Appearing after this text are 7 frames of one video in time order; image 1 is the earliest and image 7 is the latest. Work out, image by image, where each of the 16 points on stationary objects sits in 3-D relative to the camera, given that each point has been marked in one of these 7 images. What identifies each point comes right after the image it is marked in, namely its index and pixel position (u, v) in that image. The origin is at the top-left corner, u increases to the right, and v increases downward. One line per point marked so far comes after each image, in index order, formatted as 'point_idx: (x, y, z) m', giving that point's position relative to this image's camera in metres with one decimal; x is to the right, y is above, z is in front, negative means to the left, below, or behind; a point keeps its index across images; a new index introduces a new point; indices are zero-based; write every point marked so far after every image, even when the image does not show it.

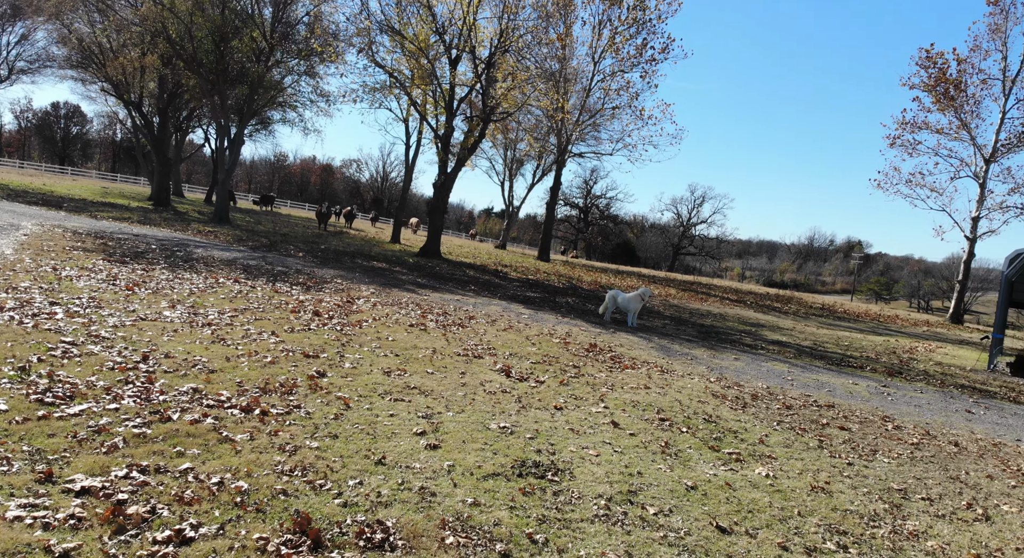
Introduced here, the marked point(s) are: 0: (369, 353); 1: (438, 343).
0: (-2.2, -1.2, +11.6) m
1: (-1.3, -1.1, +13.3) m
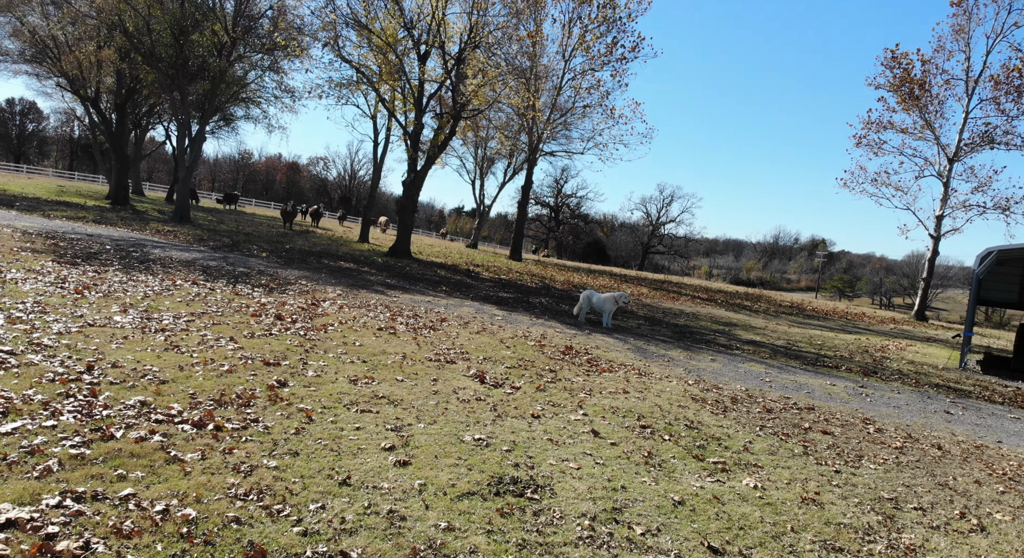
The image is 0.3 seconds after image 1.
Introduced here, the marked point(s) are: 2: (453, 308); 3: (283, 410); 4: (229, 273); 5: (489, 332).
0: (-2.6, -1.2, +11.0) m
1: (-1.7, -1.2, +12.7) m
2: (-1.4, -0.7, +18.1) m
3: (-2.5, -1.5, +8.4) m
4: (-7.5, +0.2, +19.9) m
5: (-0.4, -1.1, +15.3) m
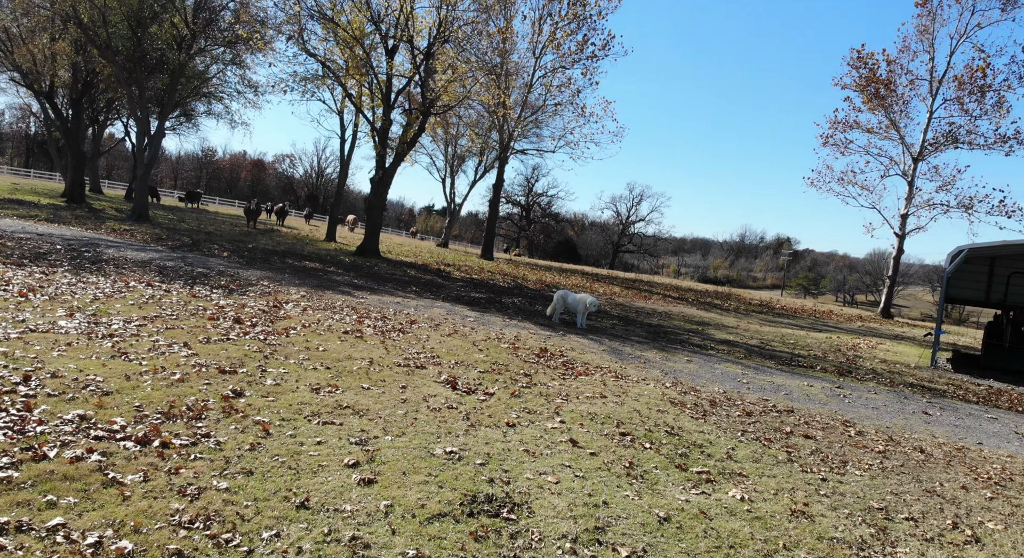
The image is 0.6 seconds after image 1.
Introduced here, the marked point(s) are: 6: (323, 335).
0: (-3.0, -1.2, +10.4) m
1: (-2.2, -1.2, +12.1) m
2: (-2.1, -0.7, +17.6) m
3: (-2.8, -1.5, +7.8) m
4: (-8.2, +0.1, +19.1) m
5: (-1.0, -1.1, +14.8) m
6: (-3.3, -1.0, +13.1) m
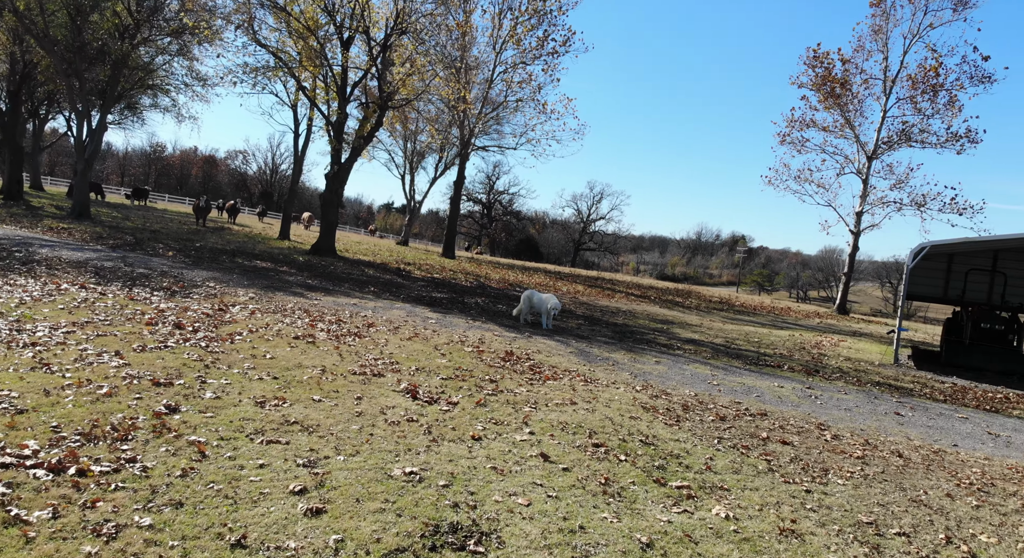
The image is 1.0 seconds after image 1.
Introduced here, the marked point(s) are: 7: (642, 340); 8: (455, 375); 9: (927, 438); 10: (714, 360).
0: (-3.4, -1.2, +9.6) m
1: (-2.8, -1.2, +11.3) m
2: (-2.9, -0.7, +16.8) m
3: (-3.1, -1.5, +6.9) m
4: (-9.2, +0.1, +17.9) m
5: (-1.7, -1.1, +14.0) m
6: (-3.9, -1.0, +12.2) m
7: (+3.1, -1.5, +18.0) m
8: (-0.9, -1.5, +11.4) m
9: (+6.5, -2.5, +11.8) m
10: (+4.4, -1.8, +16.4) m
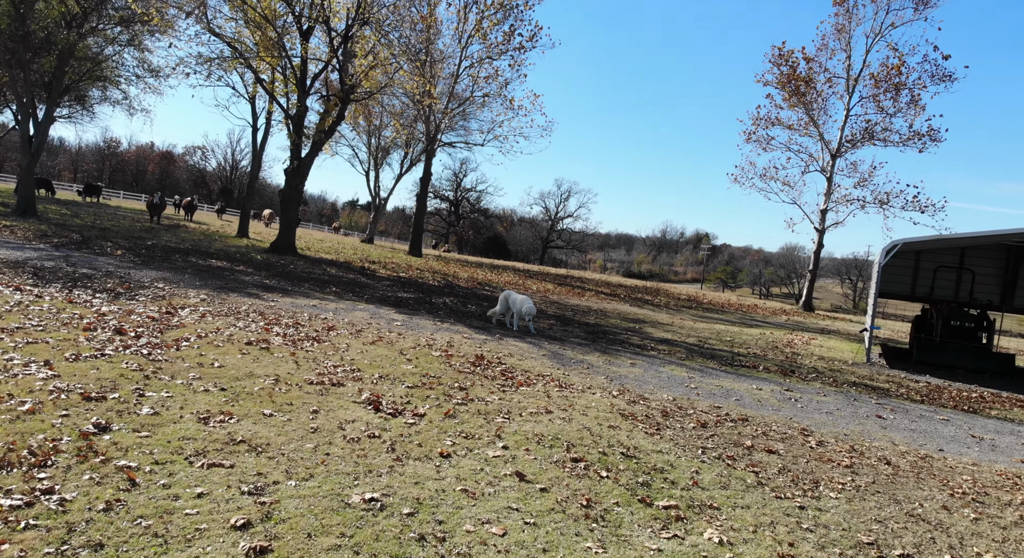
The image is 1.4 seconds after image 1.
0: (-3.8, -1.3, +8.7) m
1: (-3.2, -1.2, +10.5) m
2: (-3.6, -0.7, +15.9) m
3: (-3.4, -1.5, +6.1) m
4: (-9.9, +0.1, +16.8) m
5: (-2.3, -1.1, +13.2) m
6: (-4.4, -1.0, +11.4) m
7: (+2.4, -1.4, +17.4) m
8: (-1.3, -1.5, +10.7) m
9: (+6.0, -2.5, +11.4) m
10: (+3.7, -1.8, +15.9) m
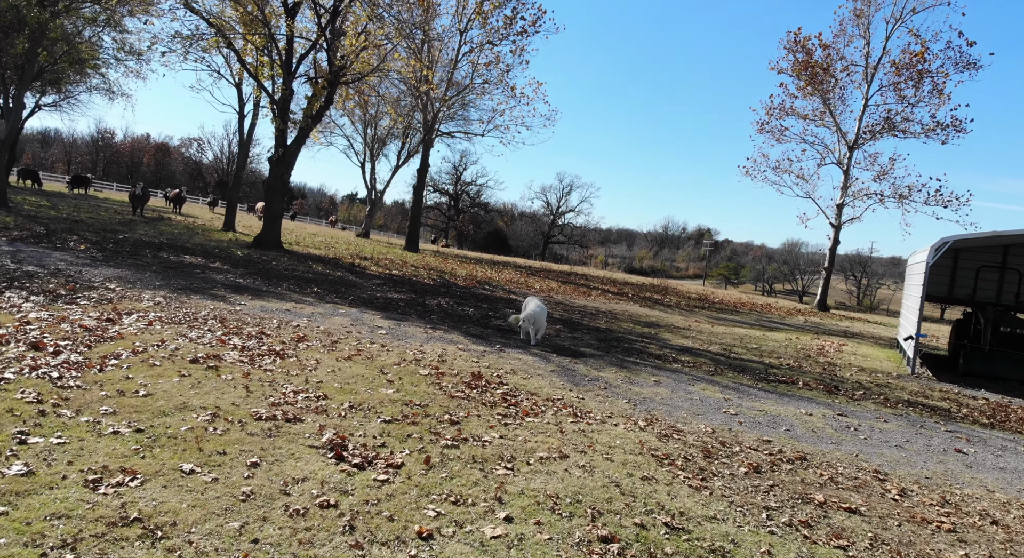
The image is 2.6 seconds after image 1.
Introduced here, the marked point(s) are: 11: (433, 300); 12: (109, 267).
0: (-3.7, -1.3, +6.6) m
1: (-3.1, -1.3, +8.4) m
2: (-3.6, -0.7, +13.8) m
3: (-3.3, -1.6, +3.9) m
4: (-9.8, +0.1, +14.6) m
5: (-2.2, -1.1, +11.1) m
6: (-4.3, -1.1, +9.2) m
7: (+2.4, -1.5, +15.3) m
8: (-1.3, -1.5, +8.6) m
9: (+6.1, -2.5, +9.2) m
10: (+3.8, -1.8, +13.8) m
11: (-2.0, -0.6, +19.5) m
12: (-9.4, +0.3, +17.6) m
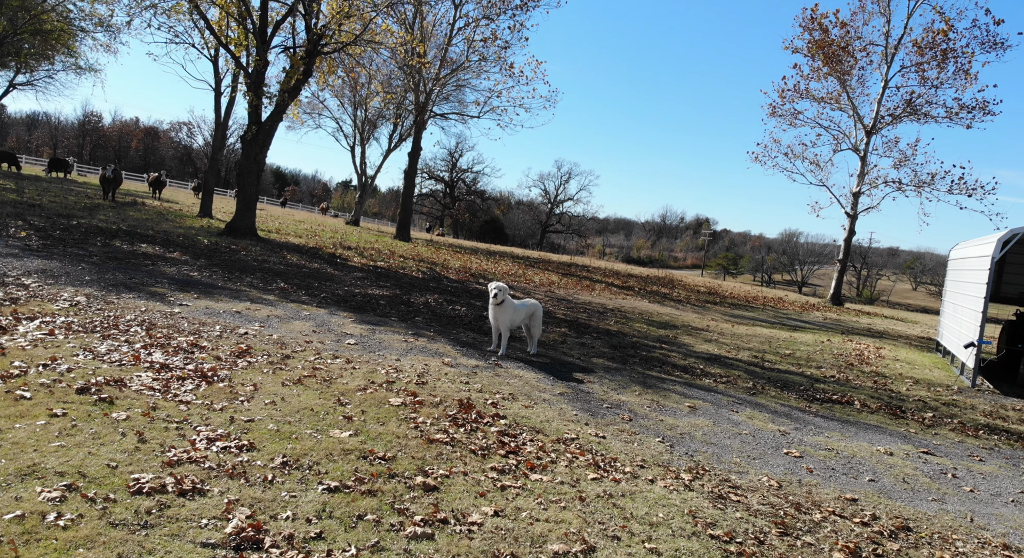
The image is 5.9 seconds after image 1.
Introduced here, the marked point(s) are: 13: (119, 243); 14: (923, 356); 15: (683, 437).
0: (-3.7, -1.4, +4.1) m
1: (-3.1, -1.3, +5.9) m
2: (-3.6, -0.7, +11.2) m
3: (-3.3, -1.7, +1.4) m
4: (-9.9, +0.2, +12.1) m
5: (-2.2, -1.1, +8.6) m
6: (-4.3, -1.1, +6.7) m
7: (+2.4, -1.4, +12.8) m
8: (-1.3, -1.6, +6.1) m
9: (+6.1, -2.6, +6.8) m
10: (+3.8, -1.8, +11.3) m
11: (-2.1, -0.4, +17.0) m
12: (-9.4, +0.4, +15.0) m
13: (-10.2, +0.9, +19.6) m
14: (+10.5, -2.0, +19.4) m
15: (+1.9, -1.7, +8.4) m
